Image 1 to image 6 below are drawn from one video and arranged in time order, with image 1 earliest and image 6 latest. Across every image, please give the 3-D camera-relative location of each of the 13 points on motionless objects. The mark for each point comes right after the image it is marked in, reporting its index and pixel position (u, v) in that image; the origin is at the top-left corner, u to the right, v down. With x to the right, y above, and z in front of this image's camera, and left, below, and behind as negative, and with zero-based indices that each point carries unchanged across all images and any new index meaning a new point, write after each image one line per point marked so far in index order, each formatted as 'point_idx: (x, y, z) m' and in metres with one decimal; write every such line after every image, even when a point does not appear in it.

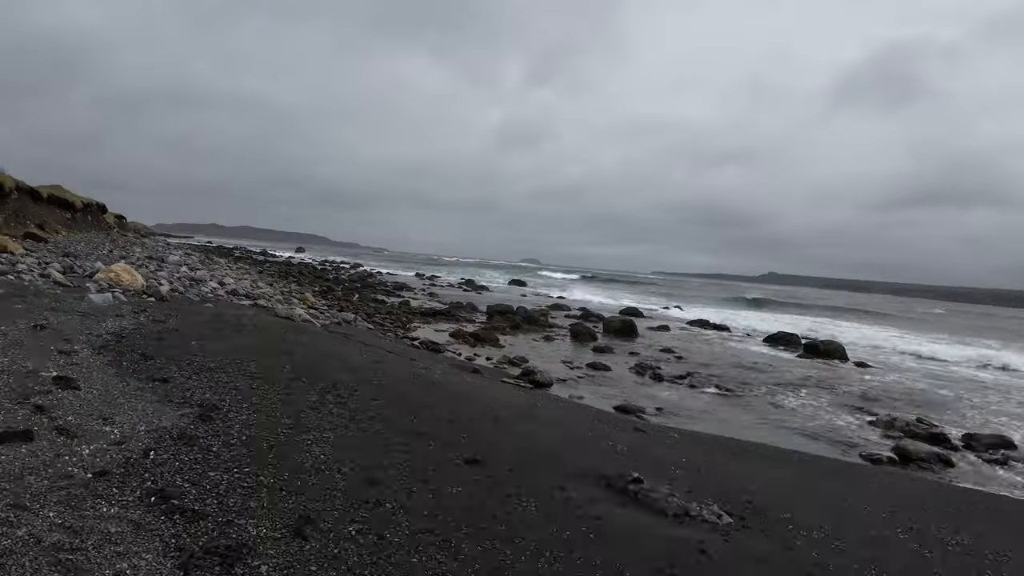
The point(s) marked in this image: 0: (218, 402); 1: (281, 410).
0: (-3.1, -1.2, +5.3) m
1: (-2.4, -1.3, +5.3) m
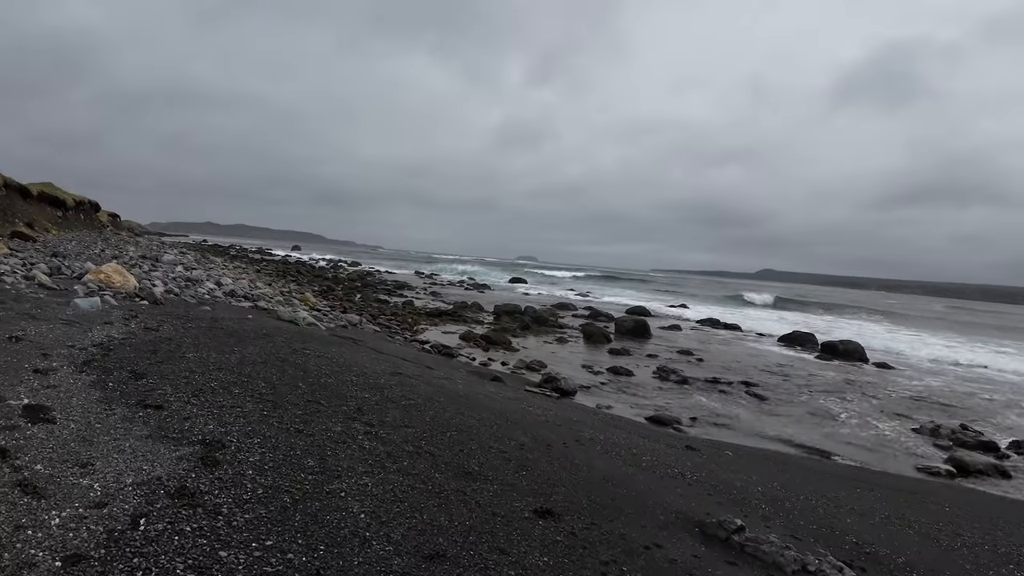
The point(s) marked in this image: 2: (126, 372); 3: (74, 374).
0: (-2.4, -1.3, +4.3) m
1: (-1.8, -1.4, +4.4) m
2: (-4.4, -1.0, +5.8) m
3: (-4.8, -0.9, +5.5) m
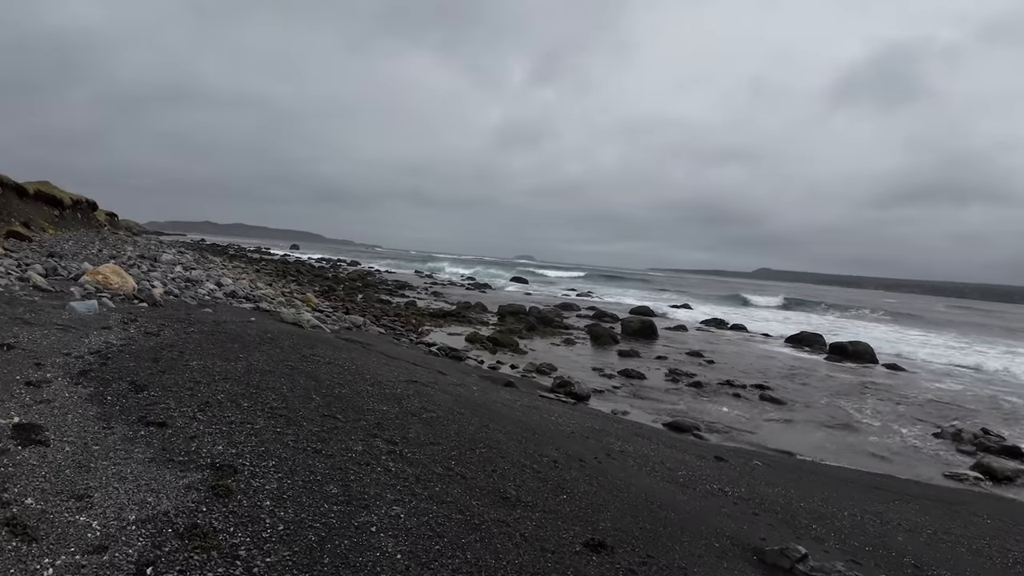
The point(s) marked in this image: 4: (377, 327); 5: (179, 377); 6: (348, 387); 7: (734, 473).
0: (-2.1, -1.3, +3.9) m
1: (-1.5, -1.4, +4.0) m
2: (-4.1, -1.0, +5.4) m
3: (-4.5, -1.0, +5.1) m
4: (-4.8, -1.4, +17.7) m
5: (-3.8, -1.0, +5.8) m
6: (-2.0, -1.2, +6.3) m
7: (+3.2, -2.7, +7.3) m
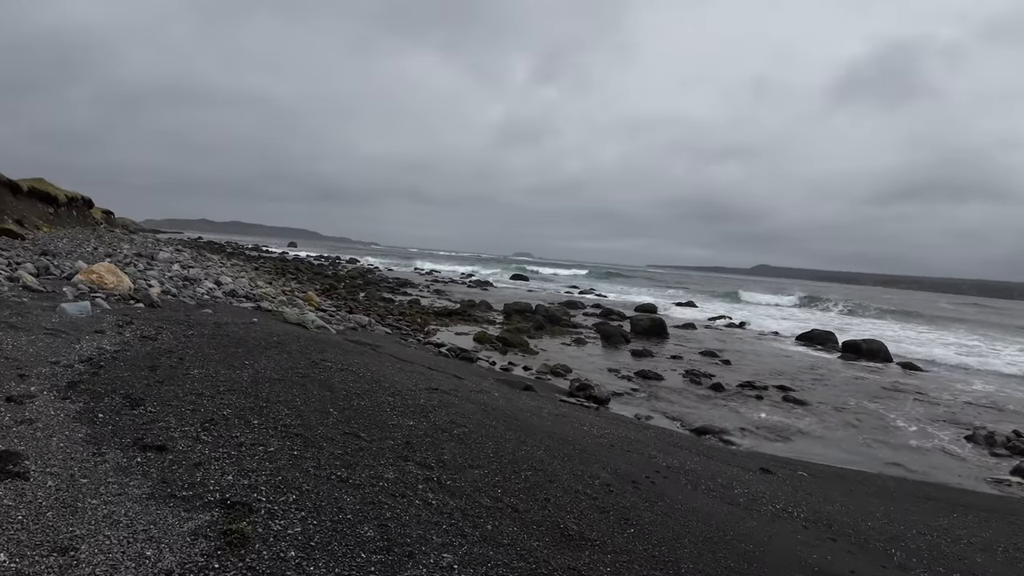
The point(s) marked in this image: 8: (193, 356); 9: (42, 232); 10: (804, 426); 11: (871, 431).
0: (-1.7, -1.3, +3.3) m
1: (-1.1, -1.4, +3.4) m
2: (-3.7, -1.0, +4.8) m
3: (-4.0, -1.0, +4.5) m
4: (-4.4, -1.3, +17.1) m
5: (-3.4, -1.0, +5.2) m
6: (-1.6, -1.2, +5.7) m
7: (+3.6, -2.7, +6.7) m
8: (-4.1, -0.9, +6.6) m
9: (-18.2, +2.2, +19.6) m
10: (+6.7, -3.2, +11.6) m
11: (+8.5, -3.3, +11.9) m
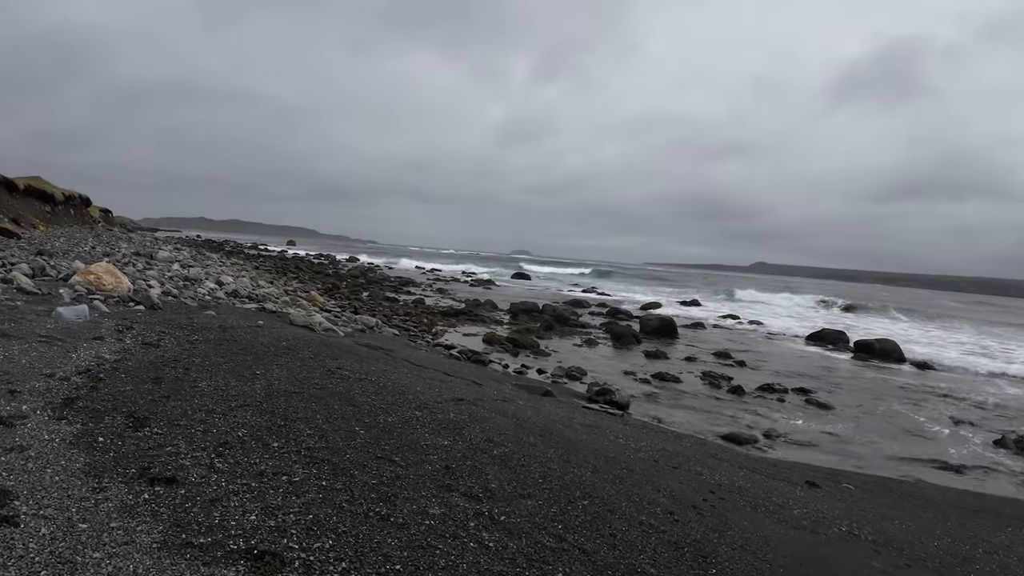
0: (-1.3, -1.4, +2.8) m
1: (-0.7, -1.5, +2.9) m
2: (-3.3, -1.1, +4.3) m
3: (-3.6, -1.1, +4.0) m
4: (-4.0, -1.3, +16.6) m
5: (-3.0, -1.1, +4.7) m
6: (-1.2, -1.3, +5.2) m
7: (+4.0, -2.7, +6.3) m
8: (-3.7, -0.9, +6.1) m
9: (-17.9, +2.2, +19.1) m
10: (+7.1, -3.2, +11.2) m
11: (+8.9, -3.3, +11.5) m
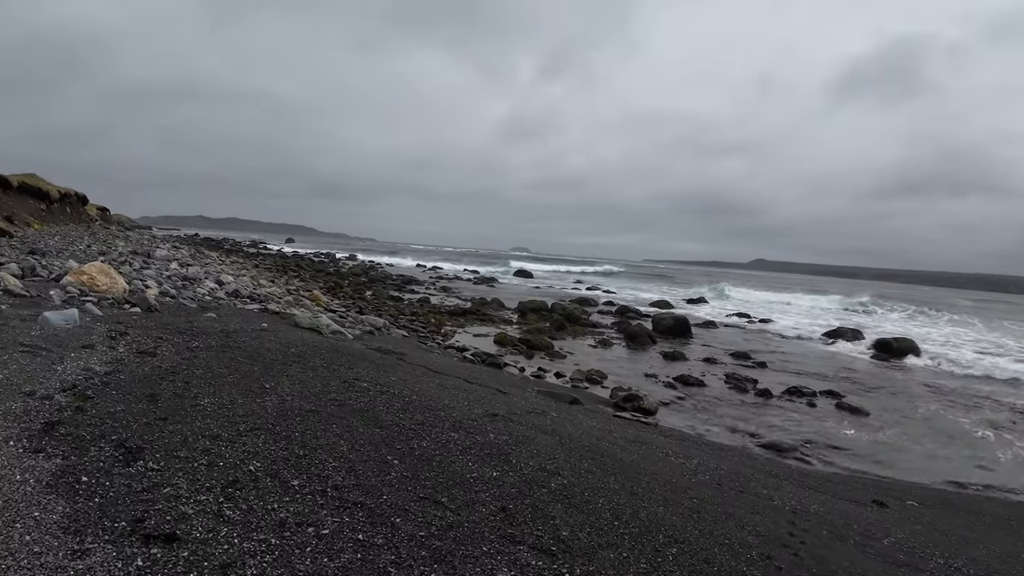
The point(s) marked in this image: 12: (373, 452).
0: (-0.8, -1.4, +2.1) m
1: (-0.2, -1.5, +2.2) m
2: (-2.8, -1.1, +3.6) m
3: (-3.2, -1.1, +3.3) m
4: (-3.6, -1.3, +15.9) m
5: (-2.5, -1.1, +4.0) m
6: (-0.8, -1.3, +4.5) m
7: (+4.5, -2.7, +5.6) m
8: (-3.3, -1.0, +5.4) m
9: (-17.5, +2.1, +18.3) m
10: (+7.6, -3.1, +10.5) m
11: (+9.3, -3.3, +10.8) m
12: (-1.1, -1.3, +4.0) m
